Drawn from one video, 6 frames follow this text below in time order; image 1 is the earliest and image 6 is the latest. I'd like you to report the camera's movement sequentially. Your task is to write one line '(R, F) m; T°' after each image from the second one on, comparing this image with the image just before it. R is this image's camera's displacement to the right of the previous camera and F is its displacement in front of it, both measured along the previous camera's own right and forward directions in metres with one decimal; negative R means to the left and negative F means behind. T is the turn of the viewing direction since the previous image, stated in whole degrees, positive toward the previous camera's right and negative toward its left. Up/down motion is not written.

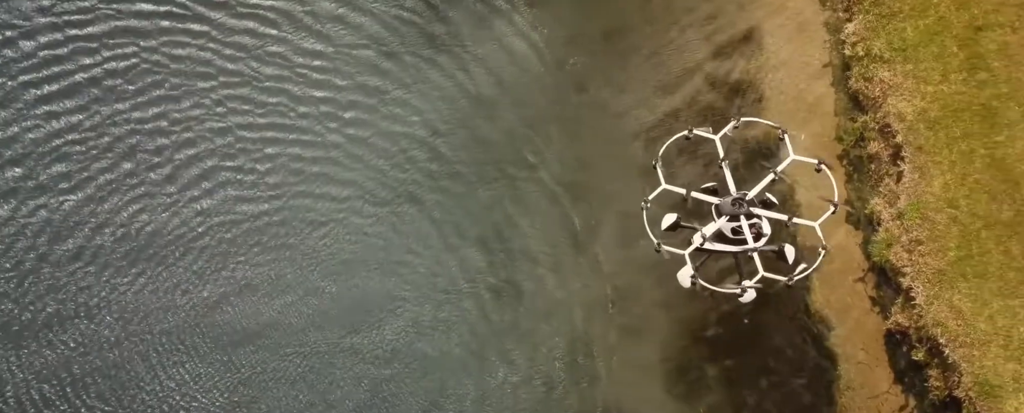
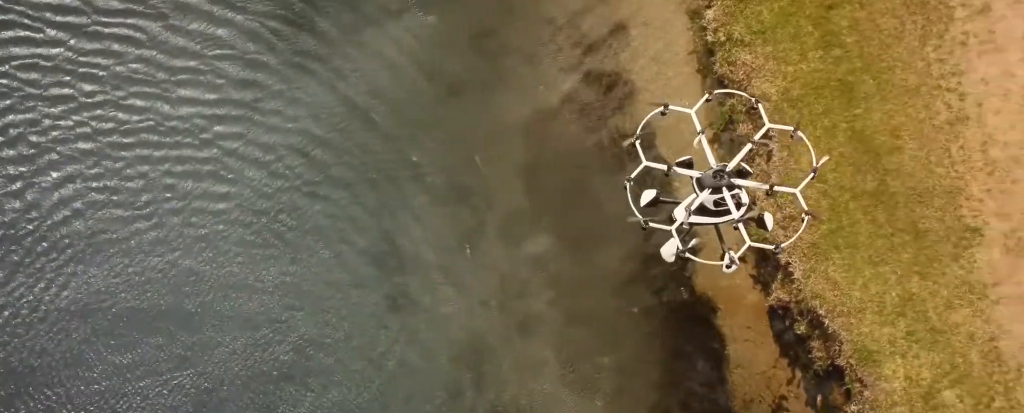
(+0.3, +0.1) m; +6°
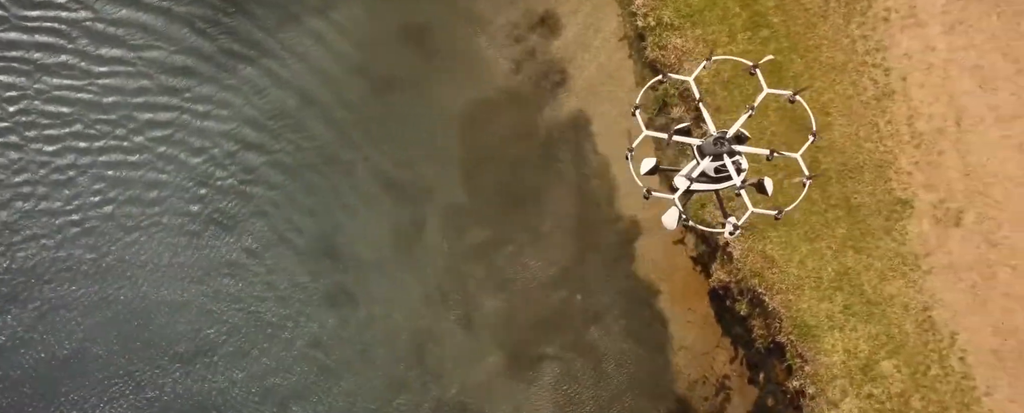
(+0.2, 0.0) m; +3°
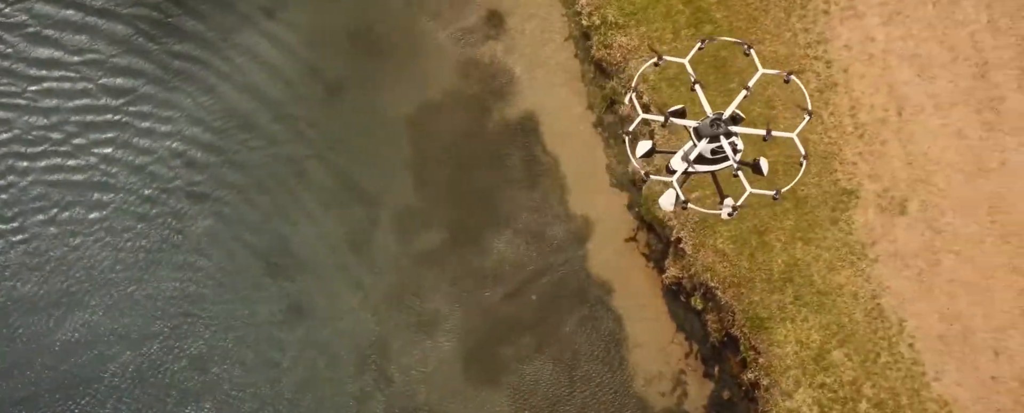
(+0.3, 0.0) m; +2°
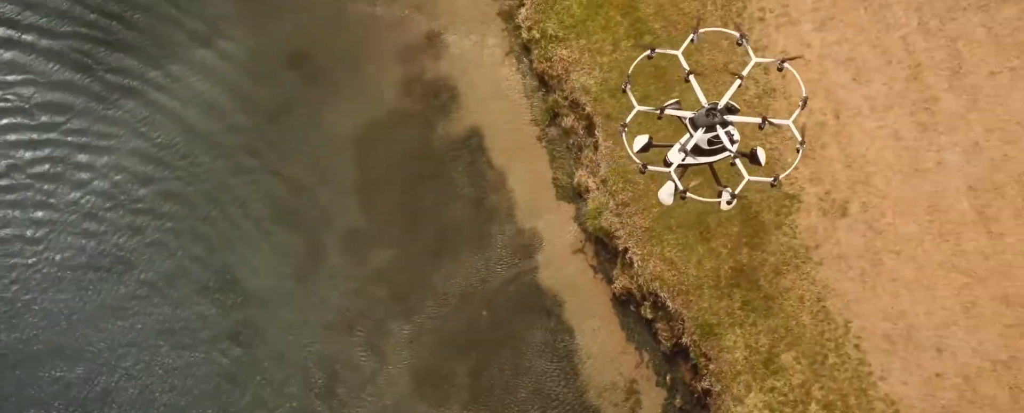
(+0.1, 0.0) m; +3°
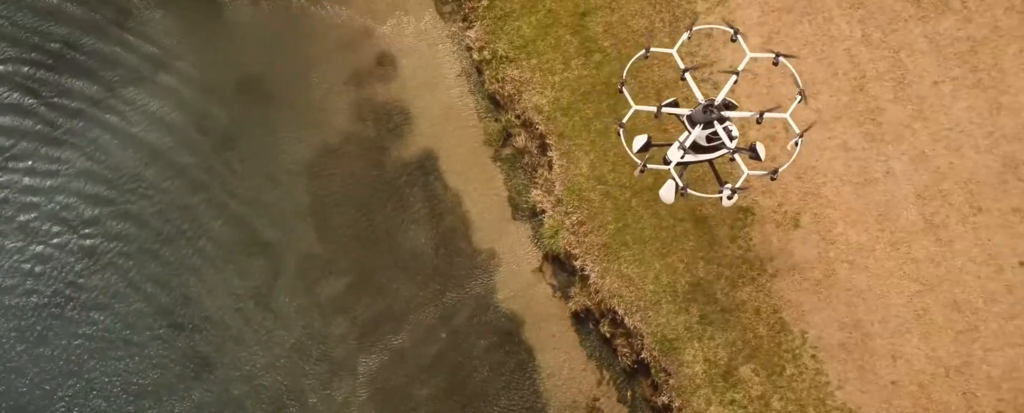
(+0.1, 0.0) m; +2°
